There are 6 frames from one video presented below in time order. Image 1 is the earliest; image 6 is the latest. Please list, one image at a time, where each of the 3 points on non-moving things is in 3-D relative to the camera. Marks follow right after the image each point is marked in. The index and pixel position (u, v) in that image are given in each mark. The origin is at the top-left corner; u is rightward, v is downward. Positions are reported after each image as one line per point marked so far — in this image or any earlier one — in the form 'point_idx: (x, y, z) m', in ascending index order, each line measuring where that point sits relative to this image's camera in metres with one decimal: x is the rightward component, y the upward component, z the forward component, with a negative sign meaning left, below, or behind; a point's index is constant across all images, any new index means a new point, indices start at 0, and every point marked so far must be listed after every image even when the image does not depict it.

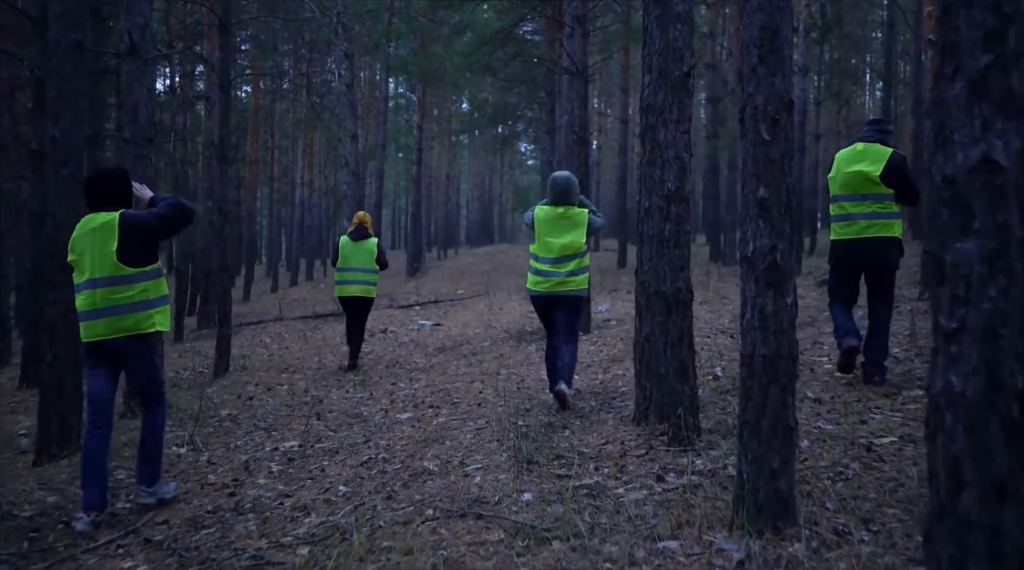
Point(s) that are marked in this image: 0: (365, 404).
0: (-1.5, -1.2, +9.6) m
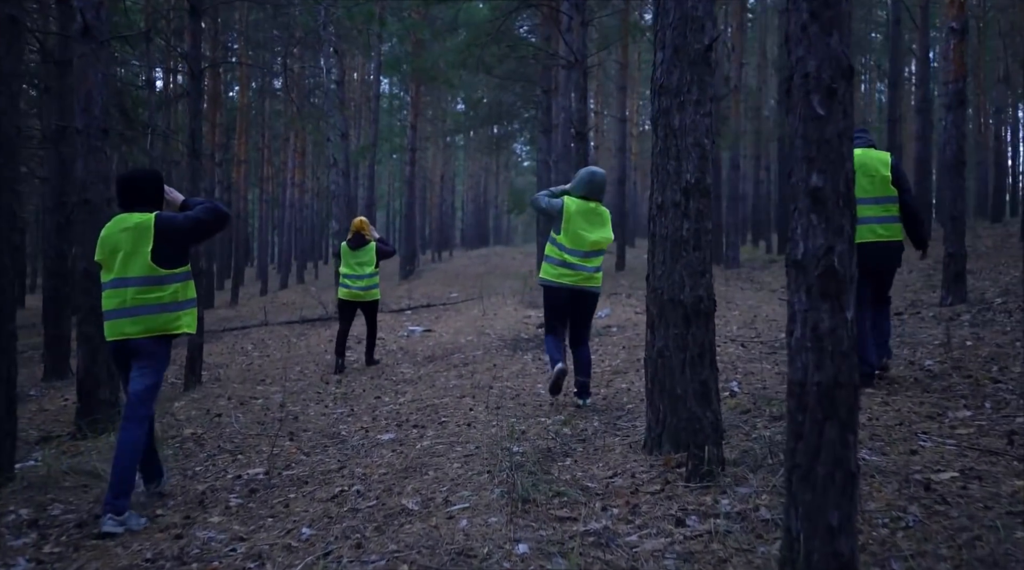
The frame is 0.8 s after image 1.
0: (-1.5, -1.3, +8.7) m
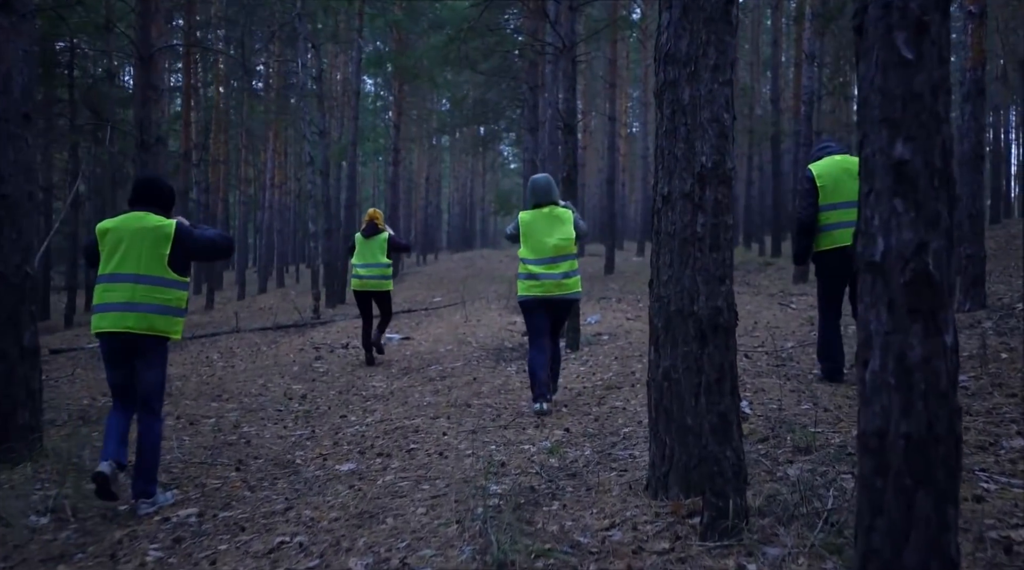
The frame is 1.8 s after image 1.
0: (-1.7, -1.3, +7.7) m
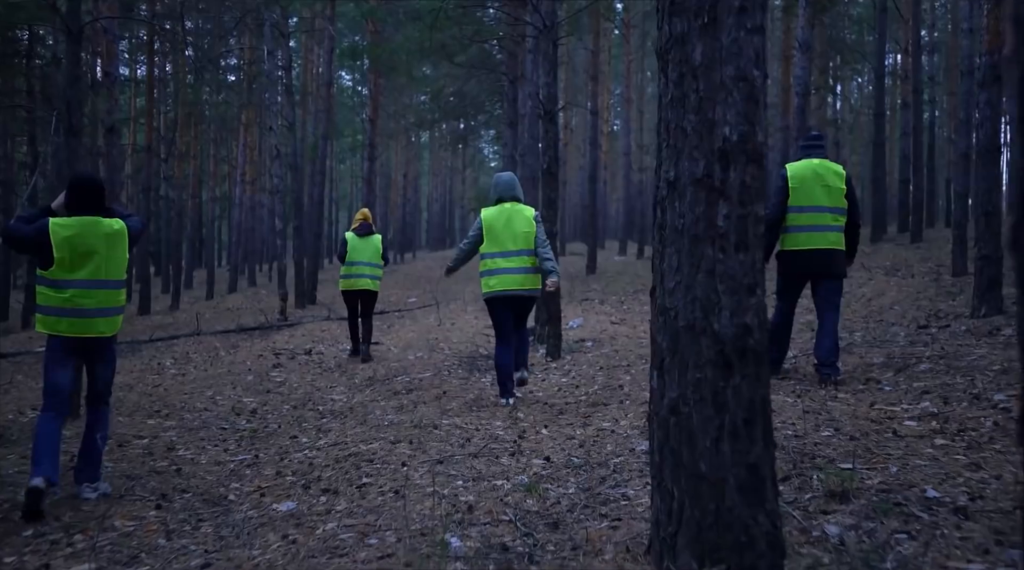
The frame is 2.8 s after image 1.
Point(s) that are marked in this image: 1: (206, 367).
0: (-1.9, -1.3, +6.6) m
1: (-4.3, -1.1, +13.4) m
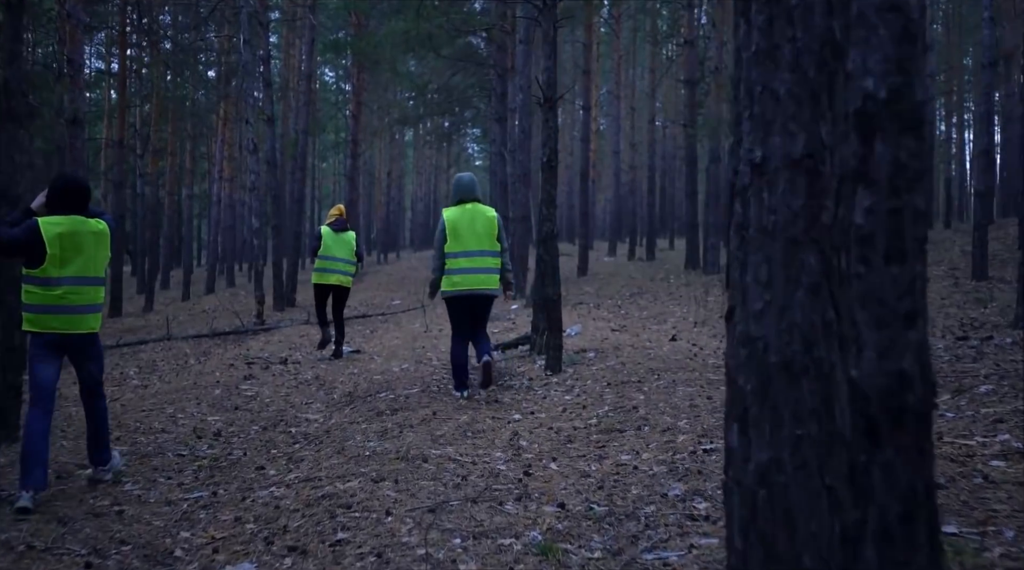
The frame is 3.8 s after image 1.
0: (-1.9, -1.4, +5.5) m
1: (-4.4, -1.2, +12.3) m
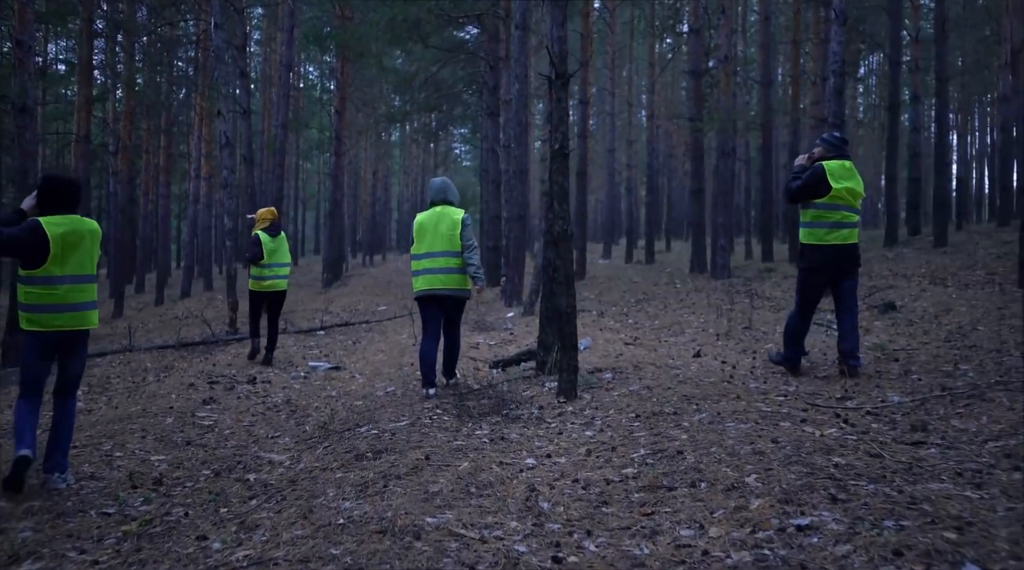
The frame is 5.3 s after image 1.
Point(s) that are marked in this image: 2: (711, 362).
0: (-1.7, -1.5, +3.9) m
1: (-4.4, -1.3, +10.7) m
2: (+2.1, -0.8, +10.1) m
